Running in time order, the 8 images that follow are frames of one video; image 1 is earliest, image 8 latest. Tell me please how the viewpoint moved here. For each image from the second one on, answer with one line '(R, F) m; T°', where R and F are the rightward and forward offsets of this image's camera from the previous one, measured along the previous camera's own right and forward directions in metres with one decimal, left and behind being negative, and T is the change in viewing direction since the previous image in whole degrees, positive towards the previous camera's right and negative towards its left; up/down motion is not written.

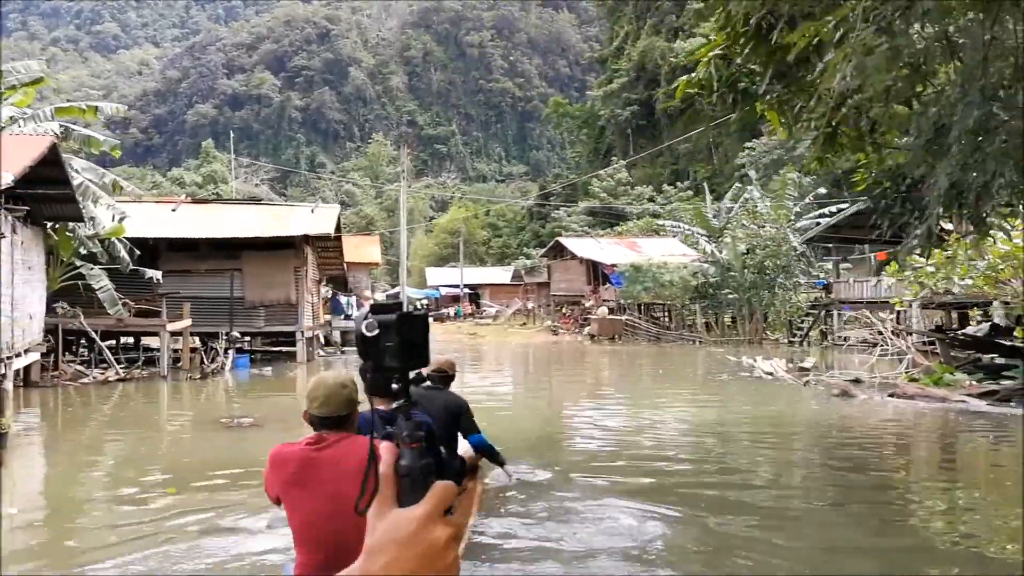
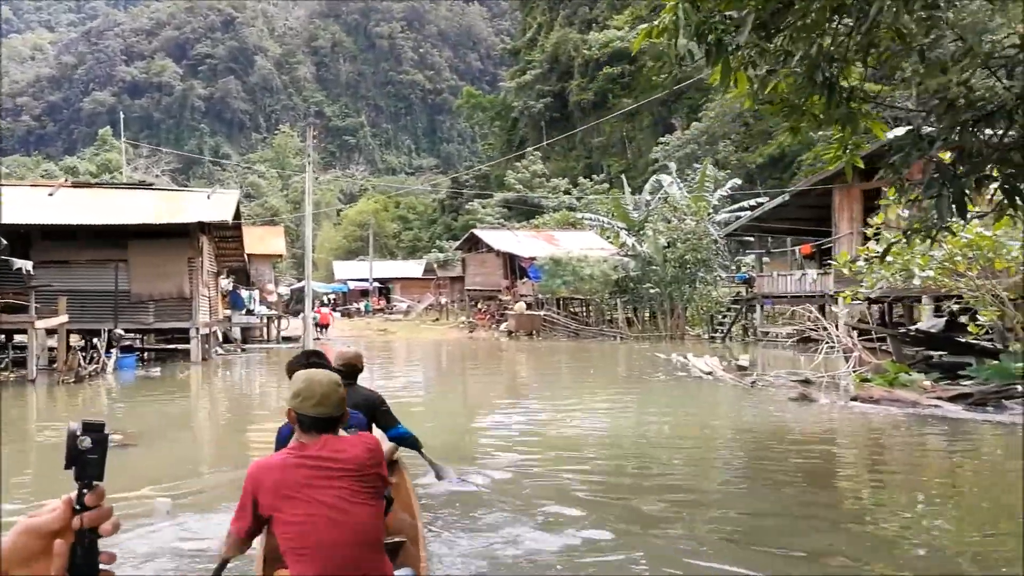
(-0.1, +1.1) m; +5°
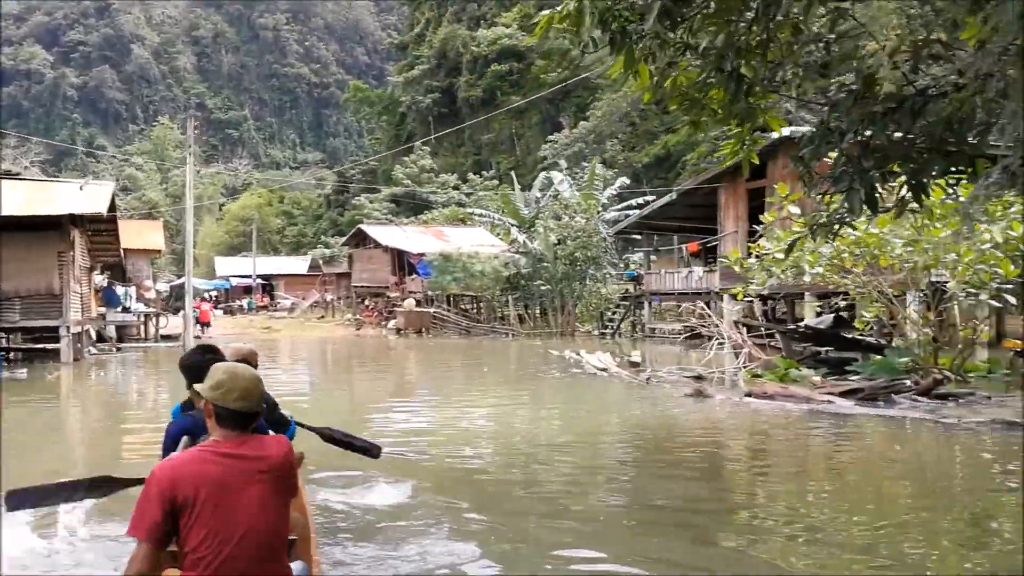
(0.0, +0.2) m; +6°
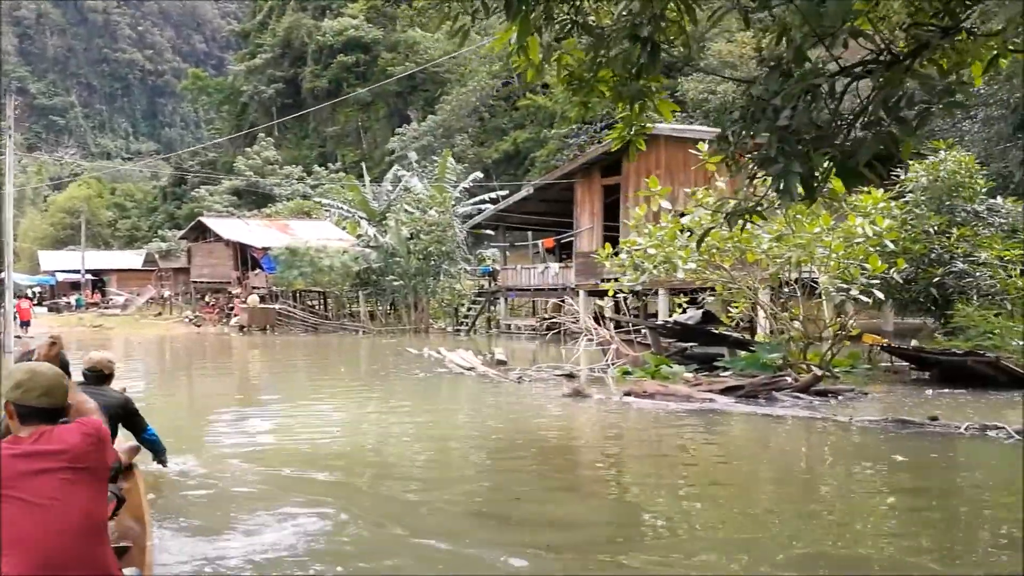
(-0.2, +0.5) m; +9°
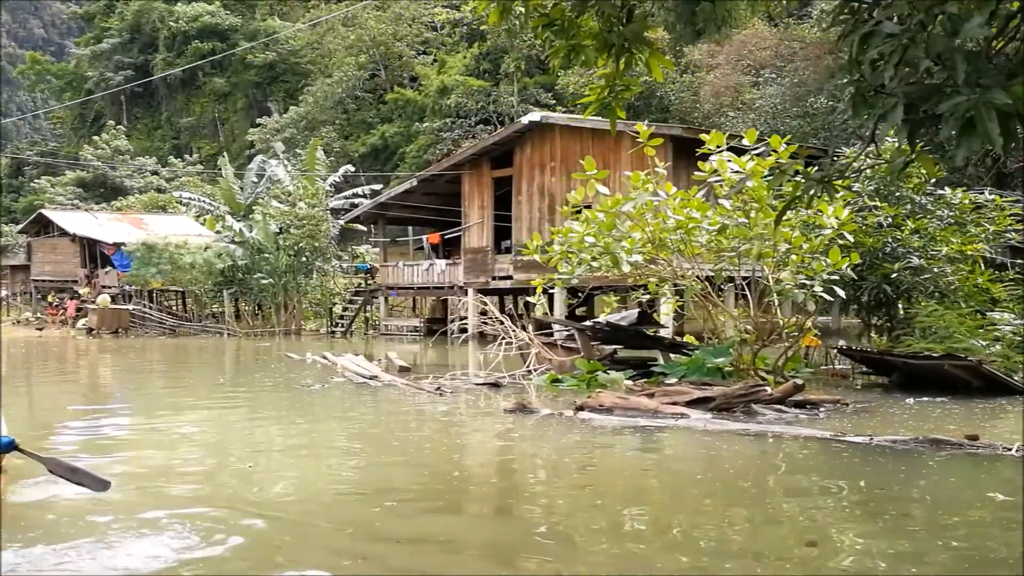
(-0.5, +1.3) m; +8°
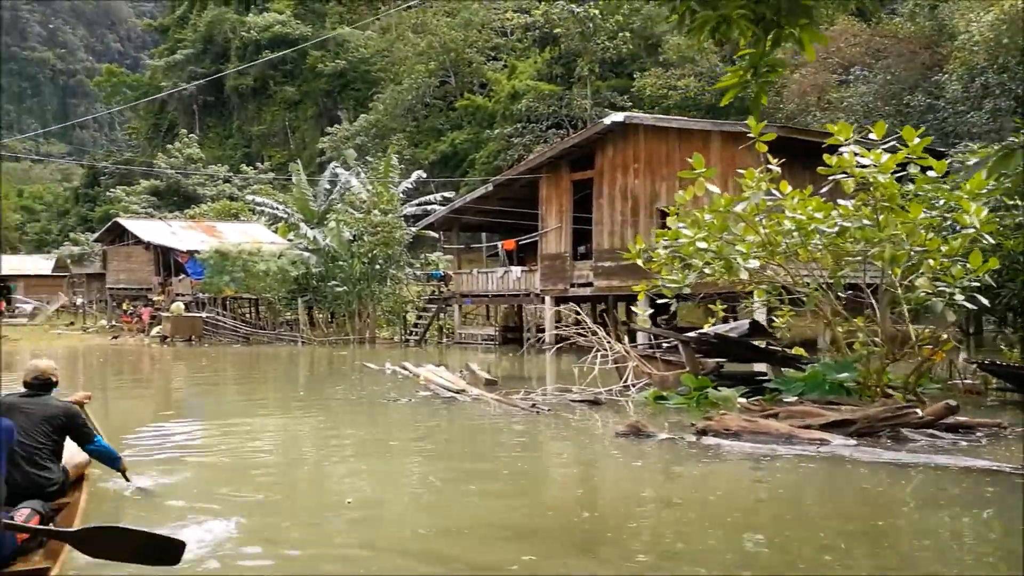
(-0.3, +0.6) m; -4°
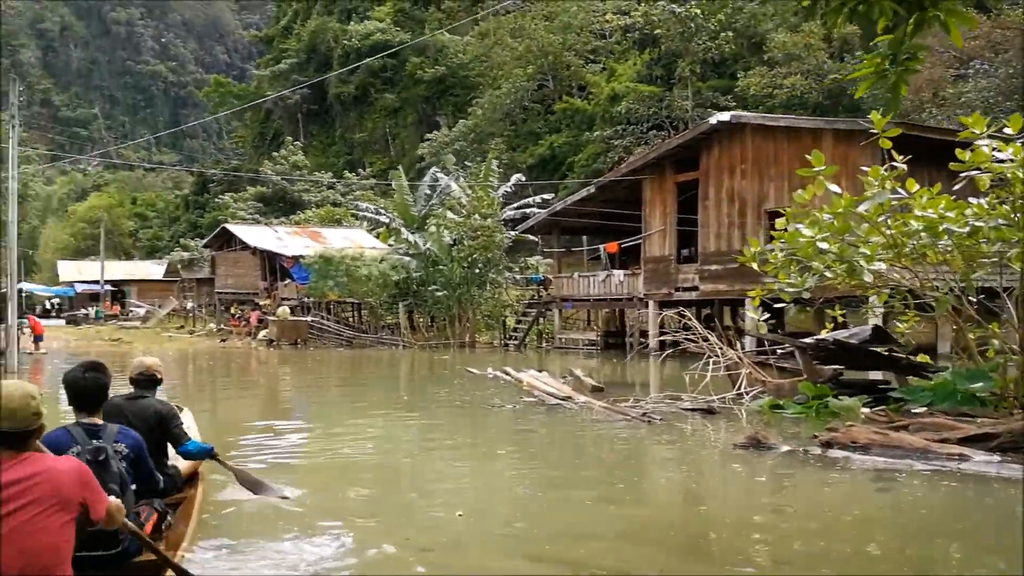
(-0.1, +0.2) m; -5°
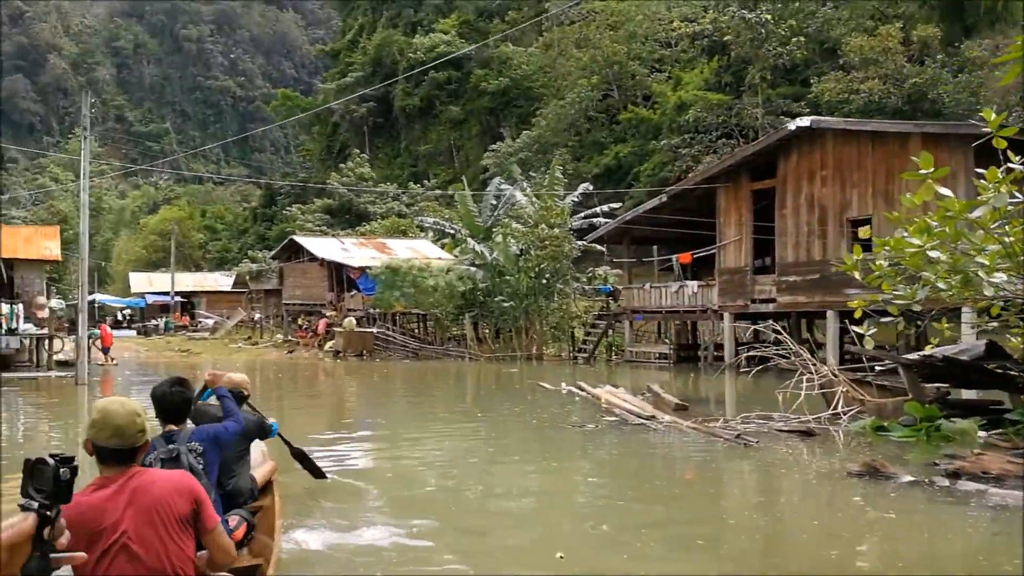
(-0.1, +0.4) m; -3°
